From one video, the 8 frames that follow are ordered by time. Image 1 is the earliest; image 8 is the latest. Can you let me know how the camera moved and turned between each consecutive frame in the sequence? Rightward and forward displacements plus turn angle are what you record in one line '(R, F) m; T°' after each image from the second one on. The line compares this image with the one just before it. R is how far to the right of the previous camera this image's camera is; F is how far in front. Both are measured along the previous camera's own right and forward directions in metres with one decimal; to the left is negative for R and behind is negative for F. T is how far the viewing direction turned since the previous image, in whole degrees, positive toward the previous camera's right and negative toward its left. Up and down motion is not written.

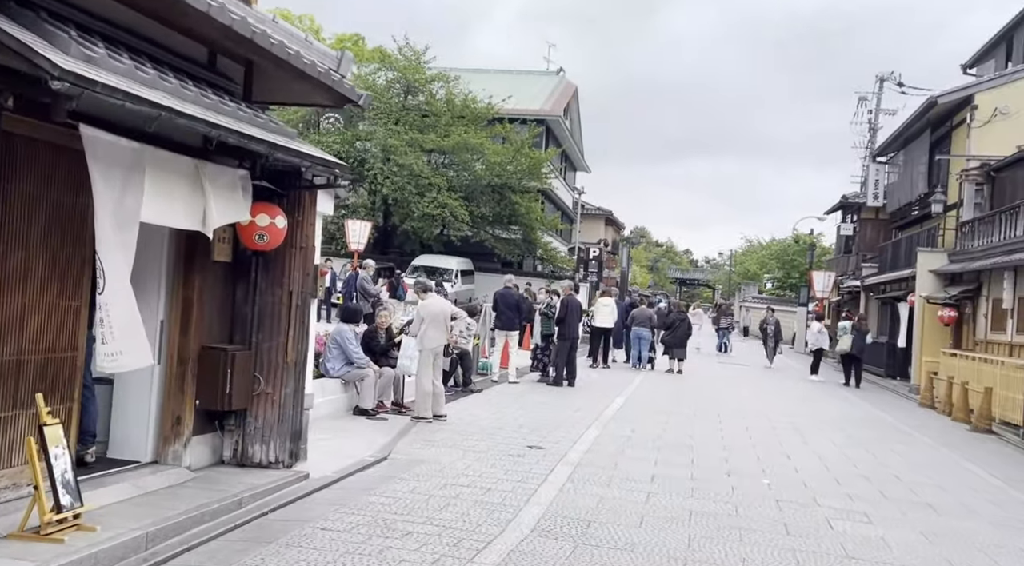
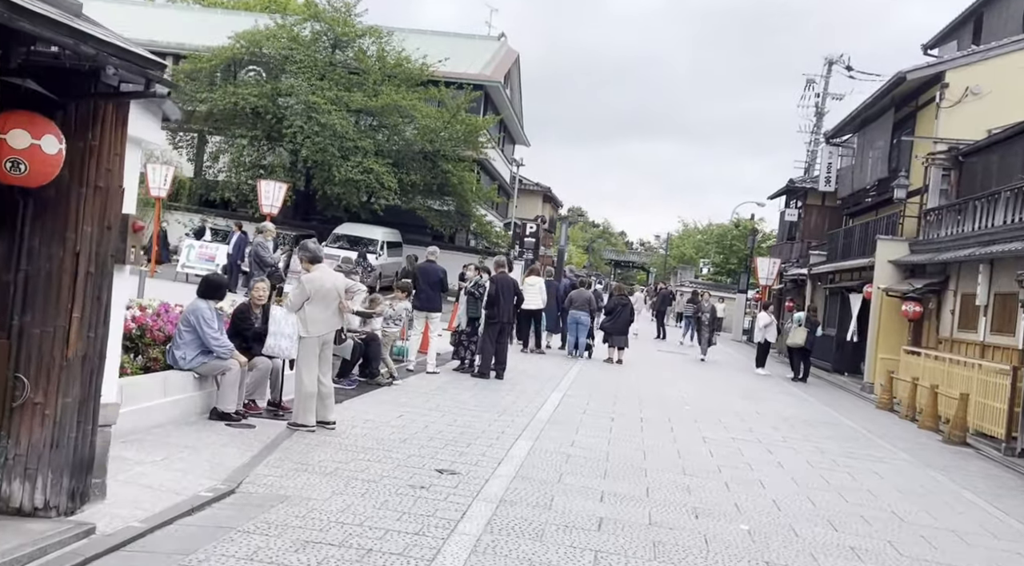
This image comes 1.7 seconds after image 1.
(+0.2, +2.3) m; +4°
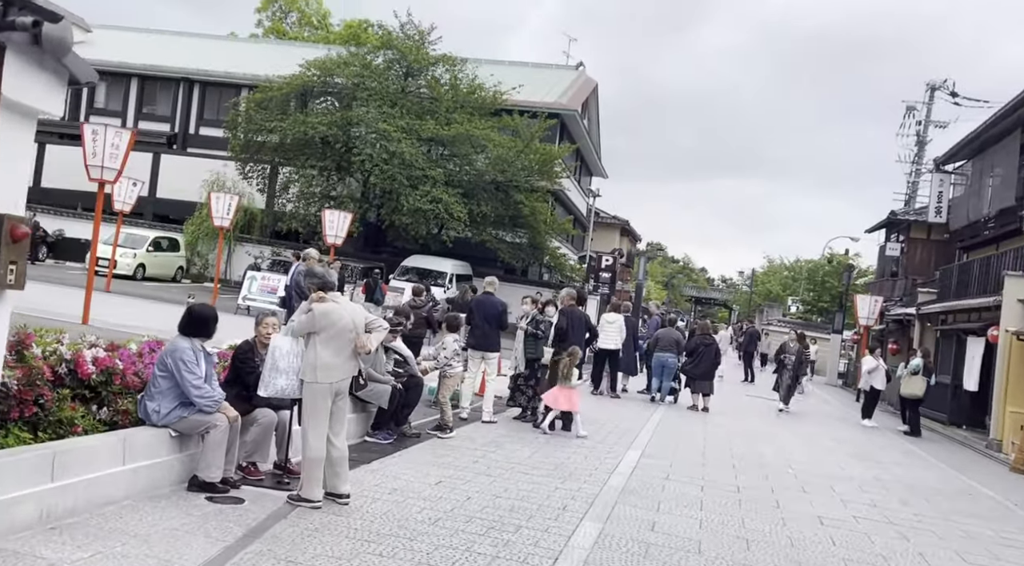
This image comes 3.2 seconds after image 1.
(+0.1, +1.8) m; -5°
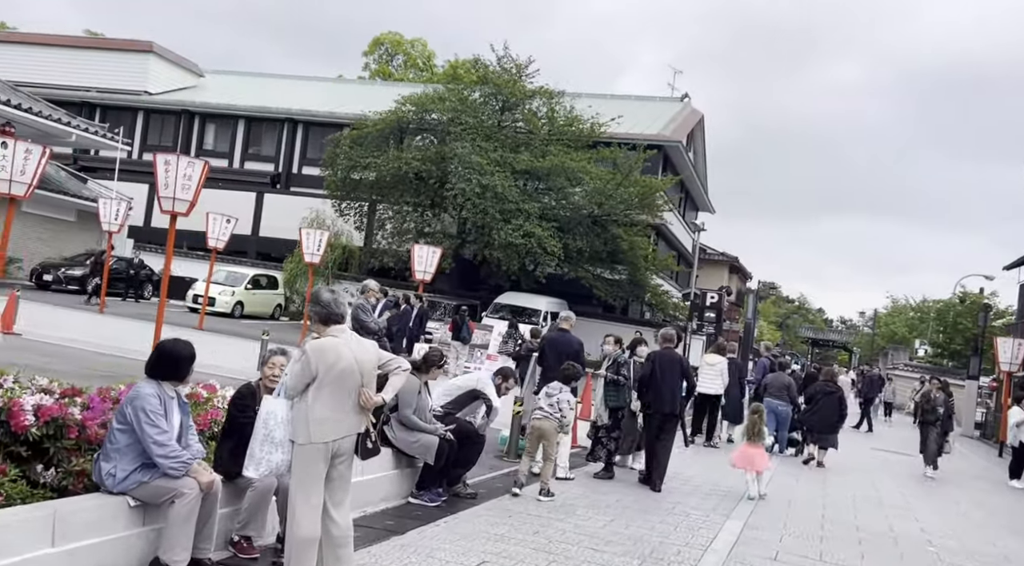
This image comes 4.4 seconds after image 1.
(+0.3, +1.5) m; -6°
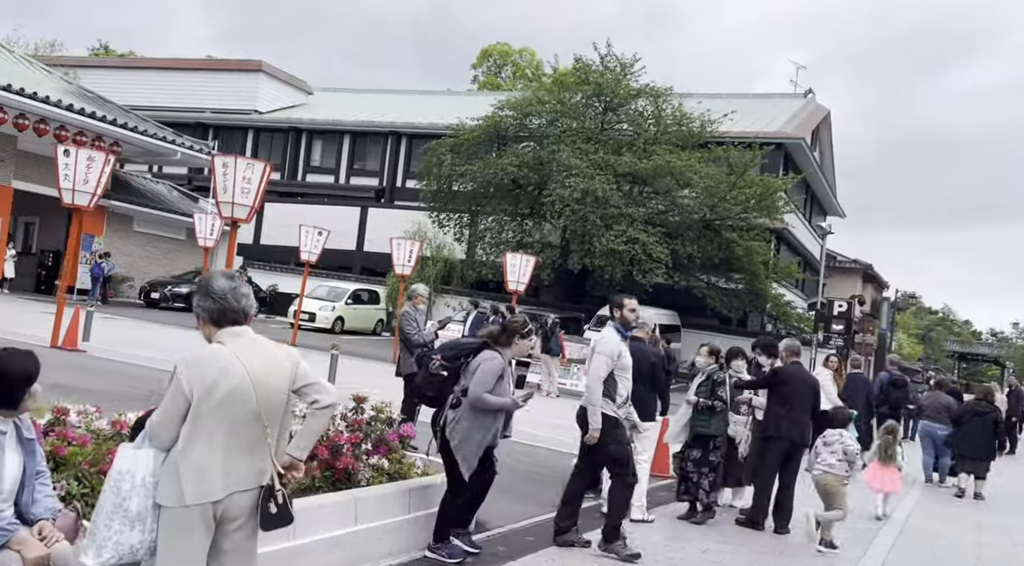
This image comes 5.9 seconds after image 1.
(+0.5, +1.8) m; -7°
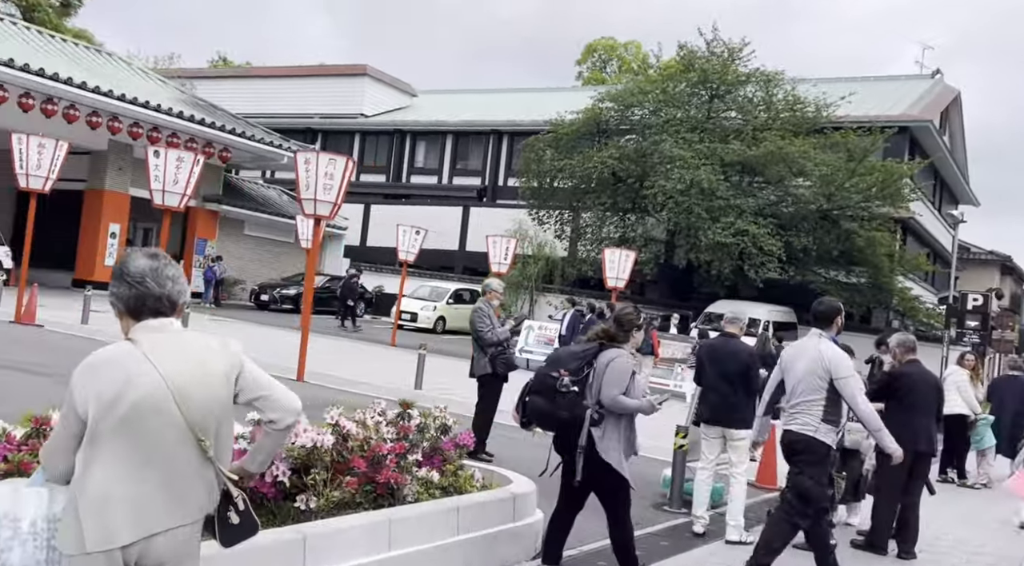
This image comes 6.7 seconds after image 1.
(+0.3, +0.9) m; -7°
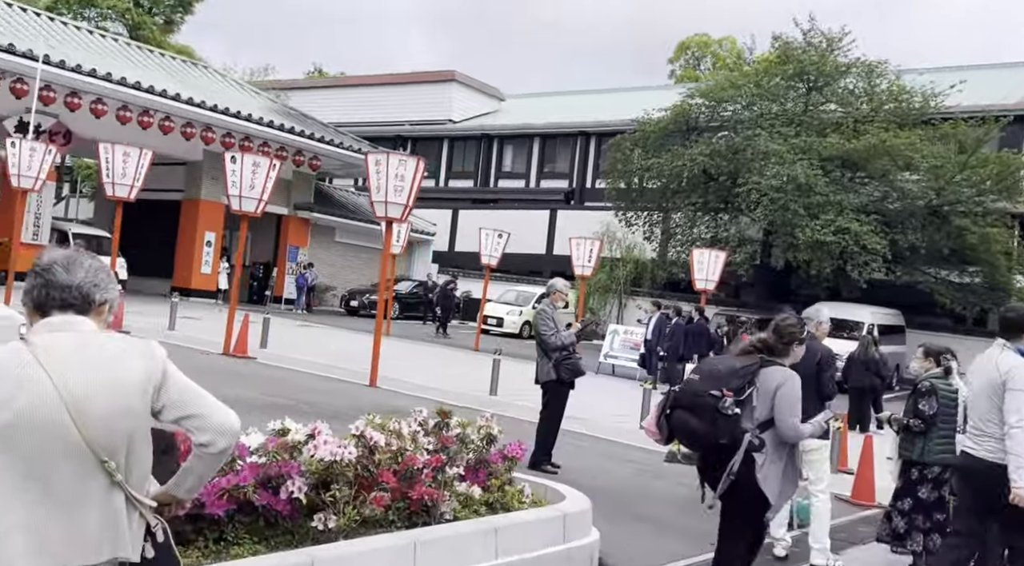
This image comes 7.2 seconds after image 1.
(+0.3, +0.6) m; -6°
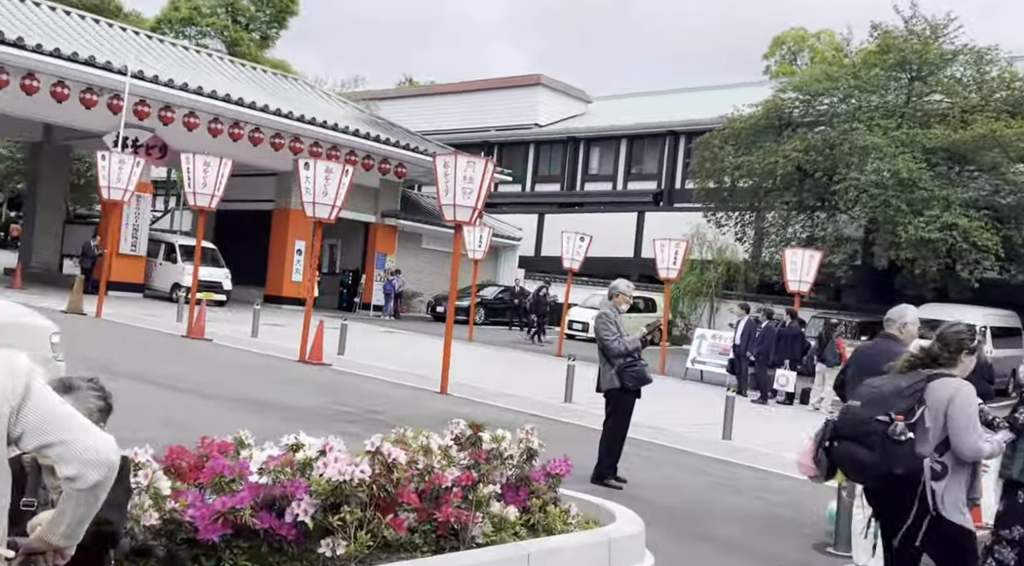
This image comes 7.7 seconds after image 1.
(+0.3, +0.6) m; -6°
